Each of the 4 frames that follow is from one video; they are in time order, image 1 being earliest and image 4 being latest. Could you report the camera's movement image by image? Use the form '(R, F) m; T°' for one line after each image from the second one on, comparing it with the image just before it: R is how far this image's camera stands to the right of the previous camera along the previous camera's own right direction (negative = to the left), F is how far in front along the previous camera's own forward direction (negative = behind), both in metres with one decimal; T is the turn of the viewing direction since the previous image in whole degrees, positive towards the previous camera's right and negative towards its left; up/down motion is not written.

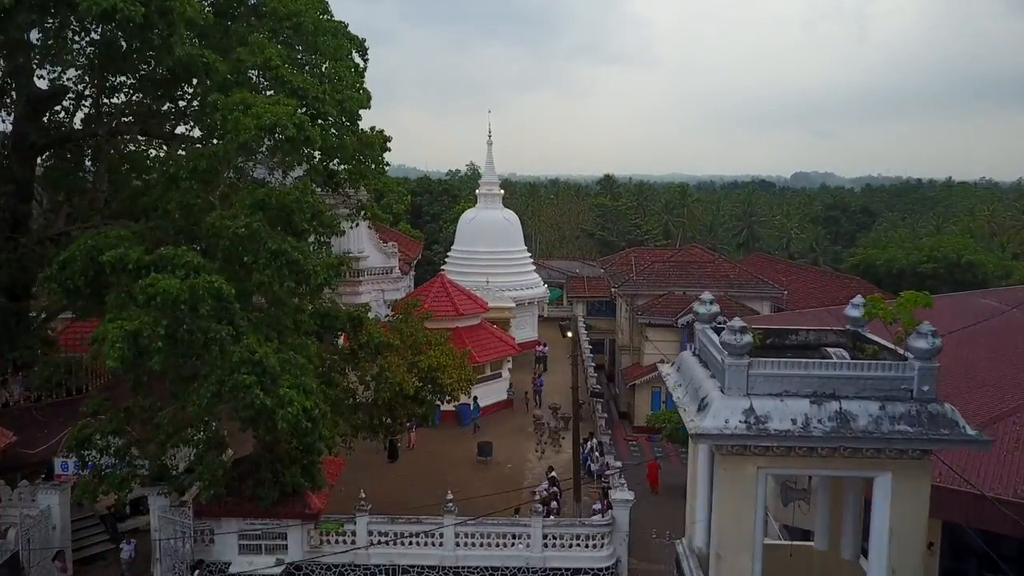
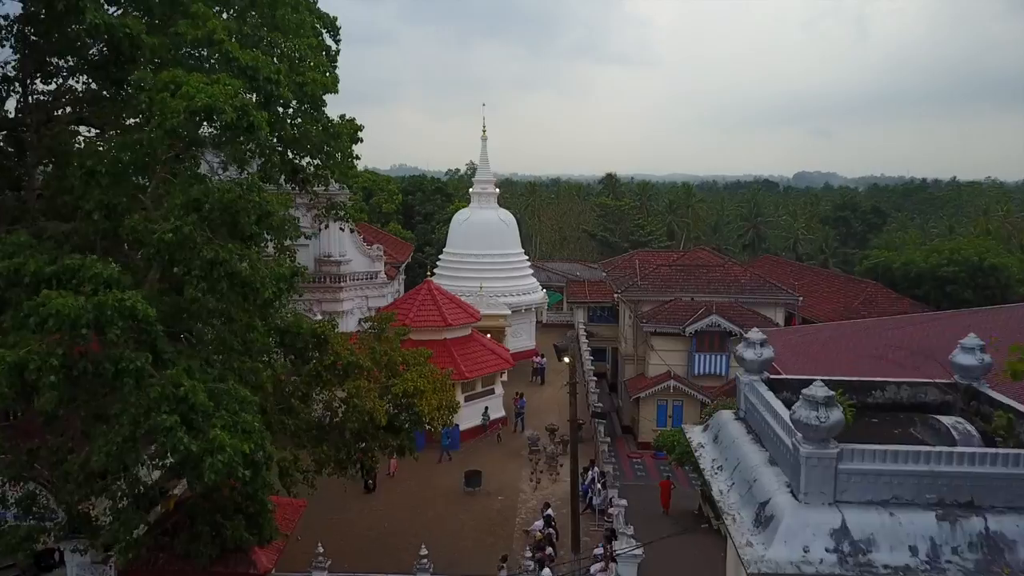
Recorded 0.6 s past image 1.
(+0.2, +2.3) m; 0°
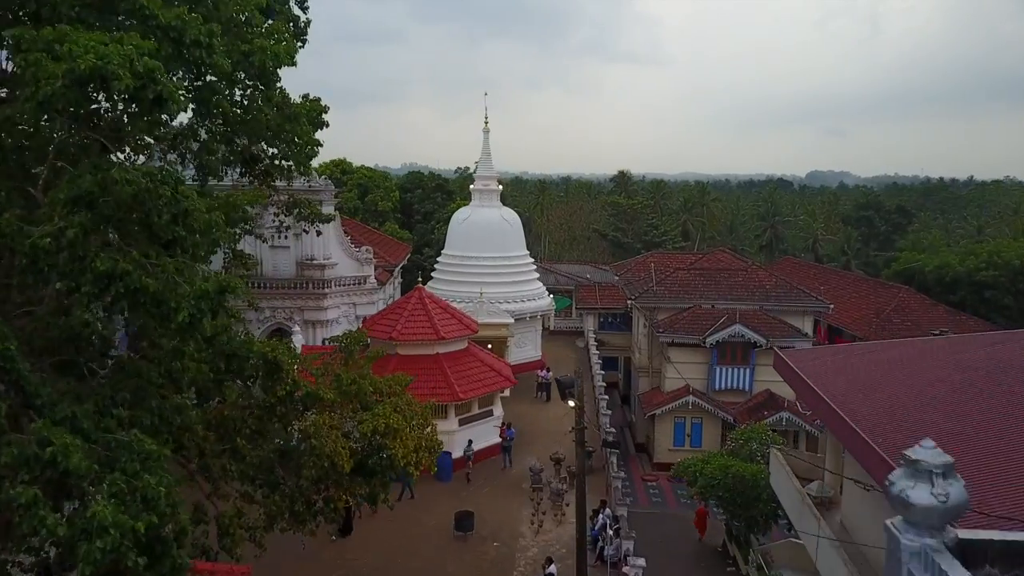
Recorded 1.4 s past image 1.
(+0.2, +2.7) m; -1°
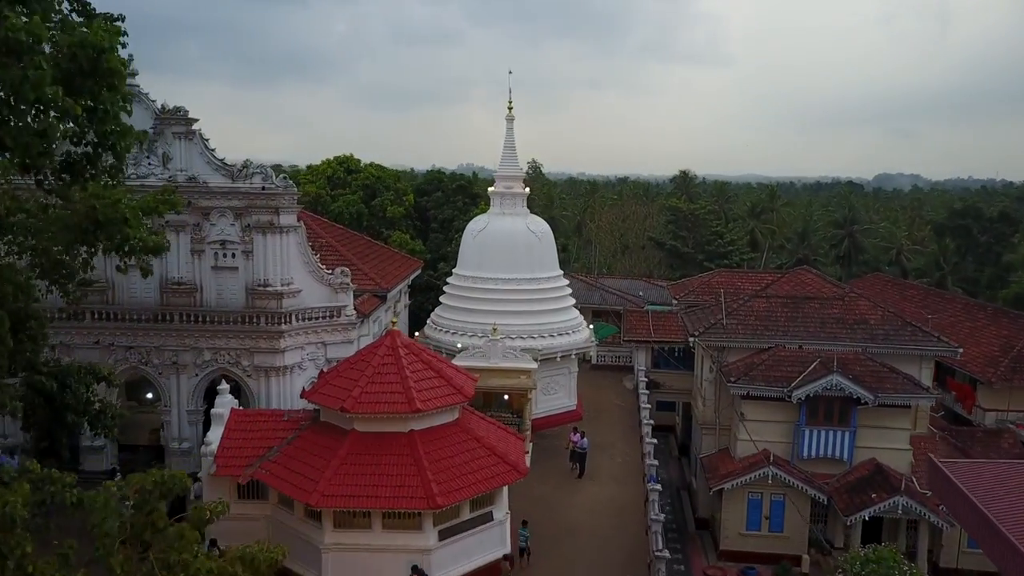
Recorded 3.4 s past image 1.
(+0.8, +6.4) m; -4°
